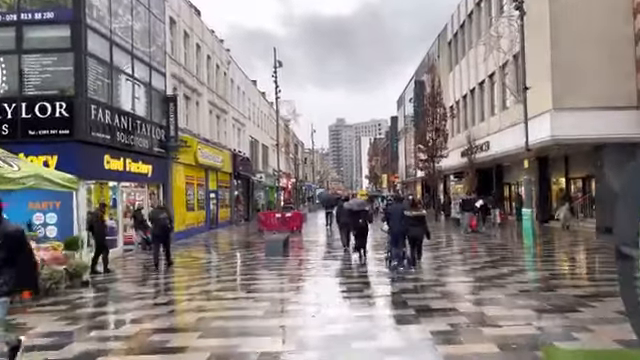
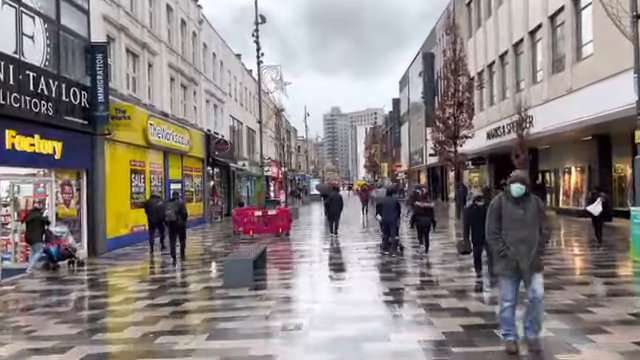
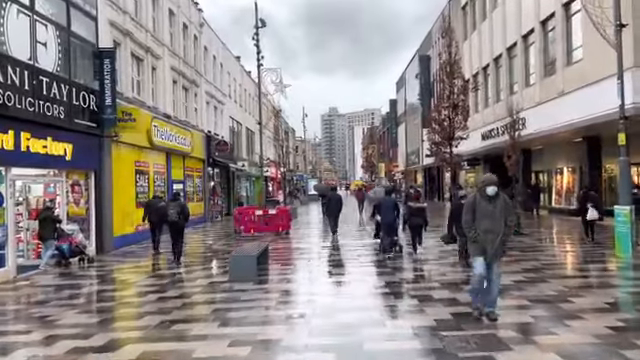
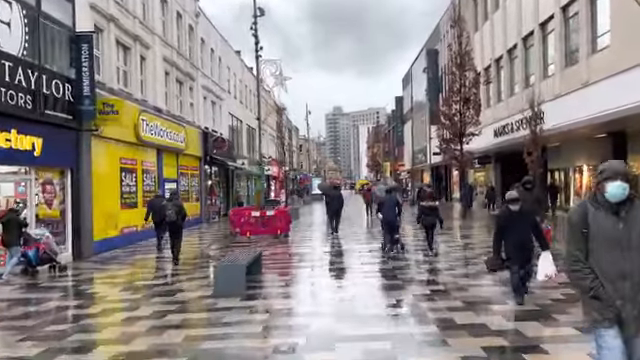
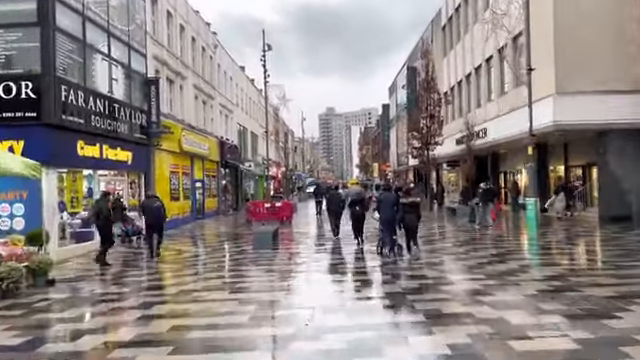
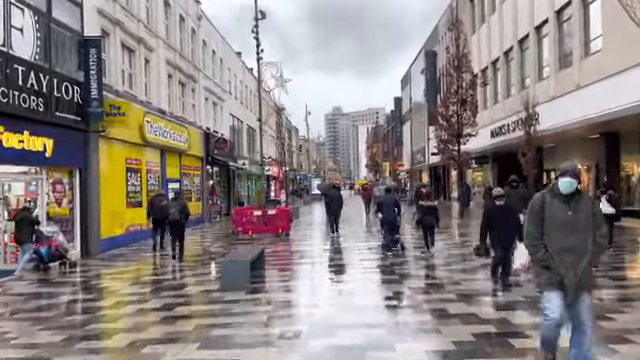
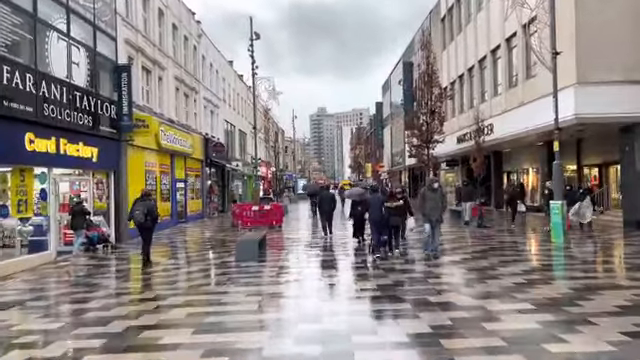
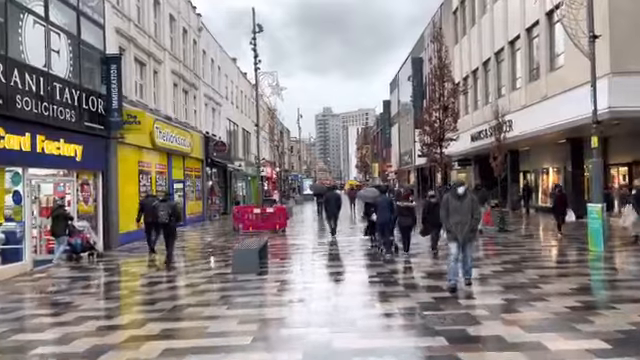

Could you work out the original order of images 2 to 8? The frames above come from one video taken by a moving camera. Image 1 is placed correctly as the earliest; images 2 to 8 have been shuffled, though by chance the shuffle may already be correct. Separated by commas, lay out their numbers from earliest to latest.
5, 7, 8, 3, 2, 6, 4
